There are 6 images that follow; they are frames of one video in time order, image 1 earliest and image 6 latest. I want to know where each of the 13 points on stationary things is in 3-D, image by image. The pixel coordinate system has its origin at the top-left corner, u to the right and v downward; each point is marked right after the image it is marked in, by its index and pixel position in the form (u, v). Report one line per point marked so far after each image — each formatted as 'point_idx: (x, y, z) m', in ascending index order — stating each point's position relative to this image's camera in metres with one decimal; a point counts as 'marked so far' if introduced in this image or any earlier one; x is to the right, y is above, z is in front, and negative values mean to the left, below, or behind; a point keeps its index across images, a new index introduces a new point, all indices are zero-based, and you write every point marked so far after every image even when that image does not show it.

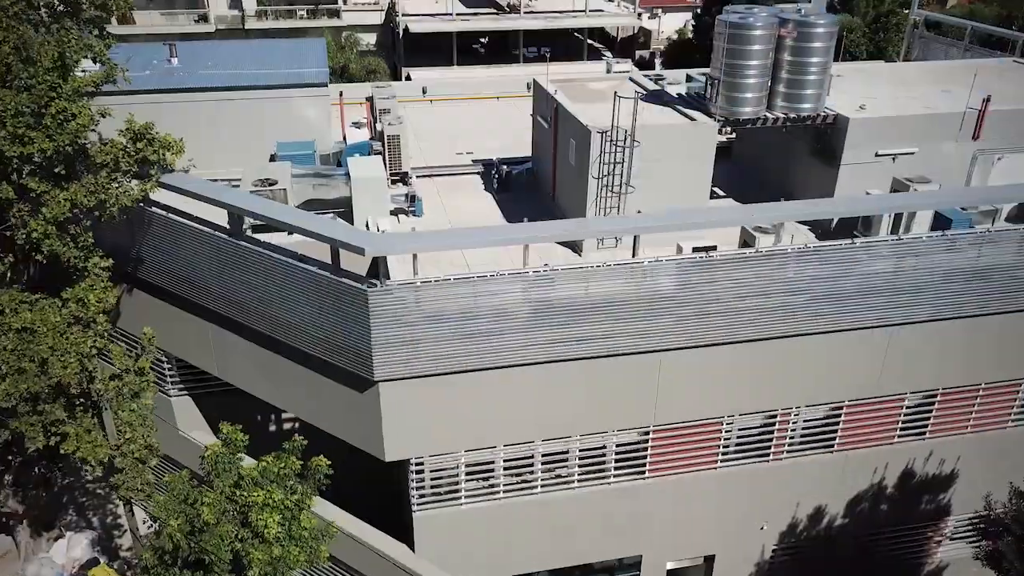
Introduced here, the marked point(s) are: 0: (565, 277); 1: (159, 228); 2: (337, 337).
0: (+1.2, +0.2, +11.3) m
1: (-8.9, +1.5, +13.1) m
2: (-3.8, -1.1, +11.6) m
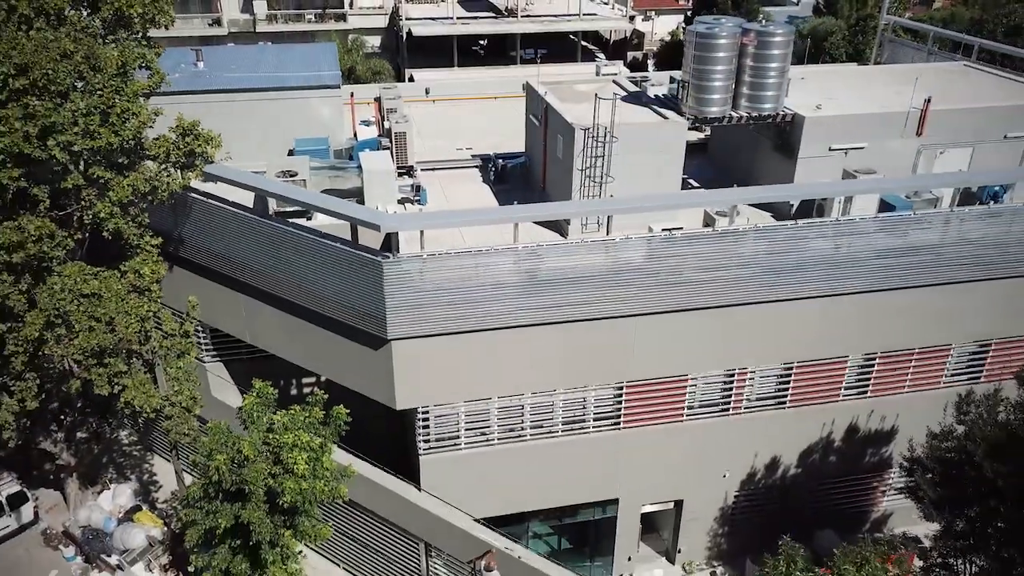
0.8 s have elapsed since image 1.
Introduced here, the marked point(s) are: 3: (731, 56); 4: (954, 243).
0: (+1.0, +0.9, +13.3) m
1: (-9.1, +2.2, +15.2) m
2: (-4.0, -0.4, +13.7) m
3: (+7.2, +7.6, +17.3) m
4: (+12.7, +1.3, +15.1) m
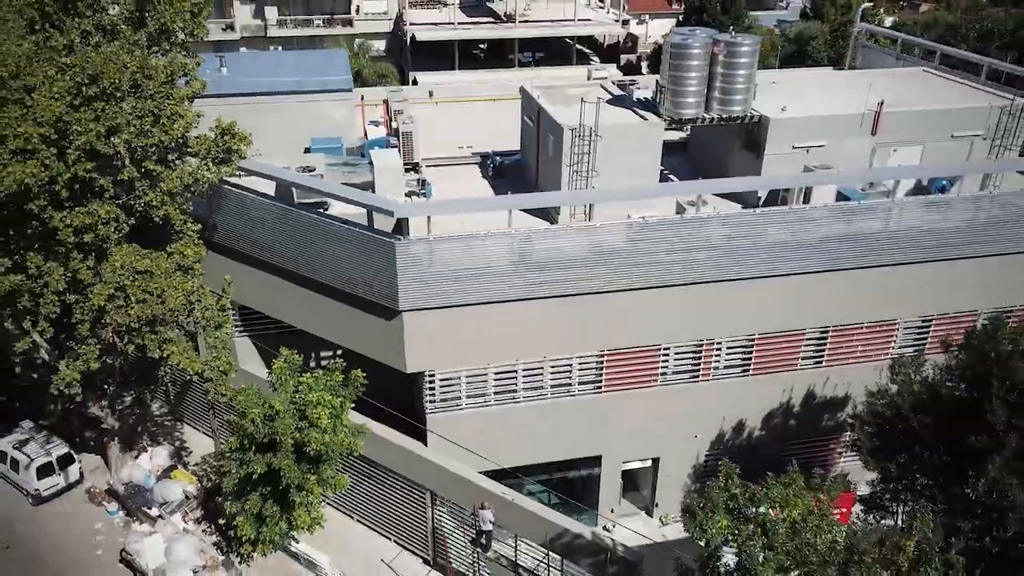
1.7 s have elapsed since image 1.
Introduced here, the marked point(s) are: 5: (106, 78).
0: (+0.8, +1.5, +15.4) m
1: (-9.2, +2.9, +17.3) m
2: (-4.2, +0.3, +15.8) m
3: (+7.0, +8.2, +19.4) m
4: (+12.5, +1.9, +17.2) m
5: (-10.7, +5.6, +14.1) m
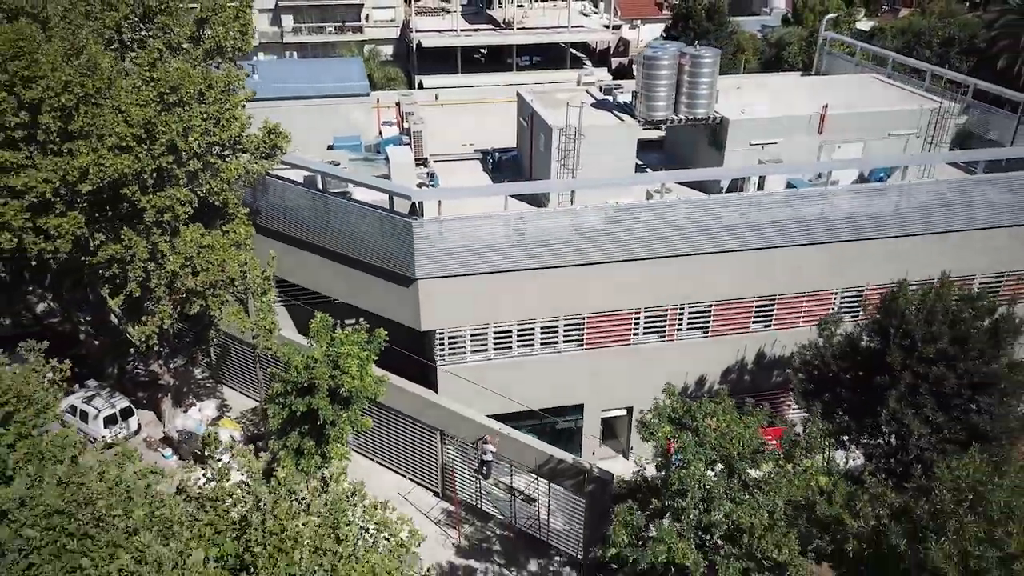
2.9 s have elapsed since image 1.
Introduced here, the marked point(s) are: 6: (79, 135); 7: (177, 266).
0: (+0.7, +2.5, +18.8) m
1: (-9.4, +3.9, +20.7) m
2: (-4.4, +1.3, +19.2) m
3: (+6.9, +9.2, +22.8) m
4: (+12.3, +2.9, +20.5) m
5: (-10.9, +6.6, +17.5) m
6: (-13.7, +4.8, +16.7) m
7: (-11.3, +0.8, +17.8) m
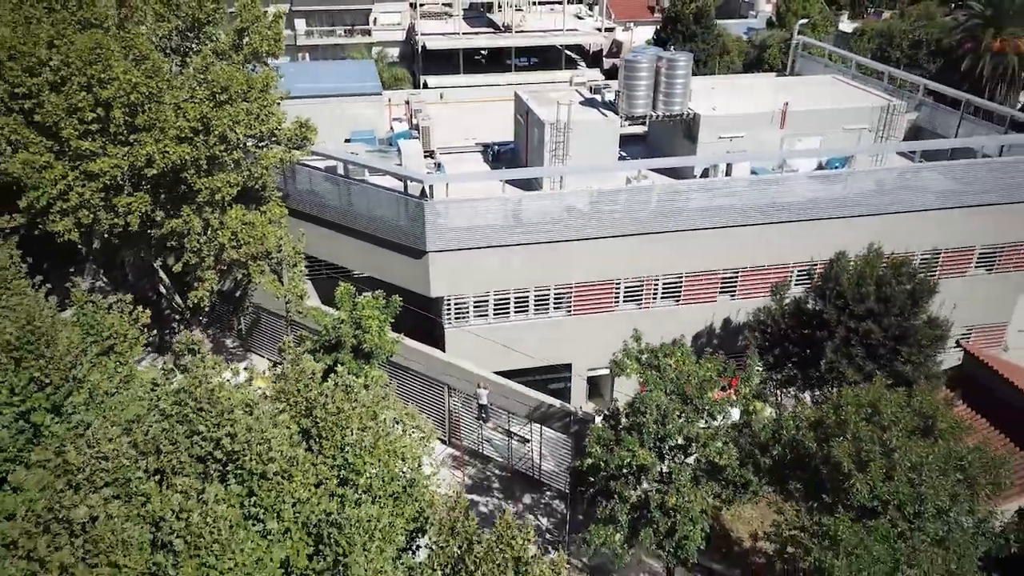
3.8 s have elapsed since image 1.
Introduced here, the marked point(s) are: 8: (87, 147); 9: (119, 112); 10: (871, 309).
0: (+0.6, +3.7, +22.0) m
1: (-9.5, +5.1, +23.8) m
2: (-4.5, +2.5, +22.4) m
3: (+6.8, +10.4, +25.9) m
4: (+12.2, +4.1, +23.7) m
5: (-11.0, +7.8, +20.6) m
6: (-13.8, +6.0, +19.9) m
7: (-11.4, +1.9, +21.0) m
8: (-15.6, +5.2, +19.4) m
9: (-14.5, +6.5, +19.5) m
10: (+13.4, -0.8, +19.7) m
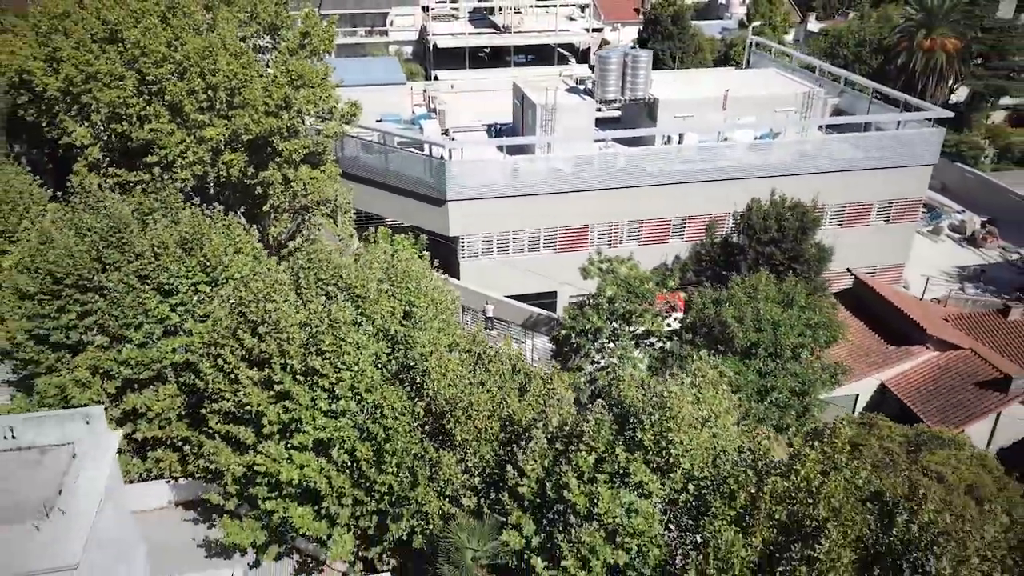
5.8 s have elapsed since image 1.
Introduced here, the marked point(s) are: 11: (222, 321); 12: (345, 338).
0: (+0.5, +7.1, +29.2) m
1: (-9.6, +8.4, +31.1) m
2: (-4.5, +5.8, +29.6) m
3: (+6.7, +13.8, +33.2) m
4: (+12.2, +7.5, +30.9) m
5: (-11.0, +11.2, +27.9) m
6: (-13.9, +9.4, +27.1) m
7: (-11.5, +5.3, +28.2) m
8: (-15.7, +8.5, +26.7) m
9: (-14.6, +9.9, +26.8) m
10: (+13.4, +2.6, +27.0) m
11: (-10.1, -1.1, +18.5) m
12: (-5.6, -1.8, +17.3) m
